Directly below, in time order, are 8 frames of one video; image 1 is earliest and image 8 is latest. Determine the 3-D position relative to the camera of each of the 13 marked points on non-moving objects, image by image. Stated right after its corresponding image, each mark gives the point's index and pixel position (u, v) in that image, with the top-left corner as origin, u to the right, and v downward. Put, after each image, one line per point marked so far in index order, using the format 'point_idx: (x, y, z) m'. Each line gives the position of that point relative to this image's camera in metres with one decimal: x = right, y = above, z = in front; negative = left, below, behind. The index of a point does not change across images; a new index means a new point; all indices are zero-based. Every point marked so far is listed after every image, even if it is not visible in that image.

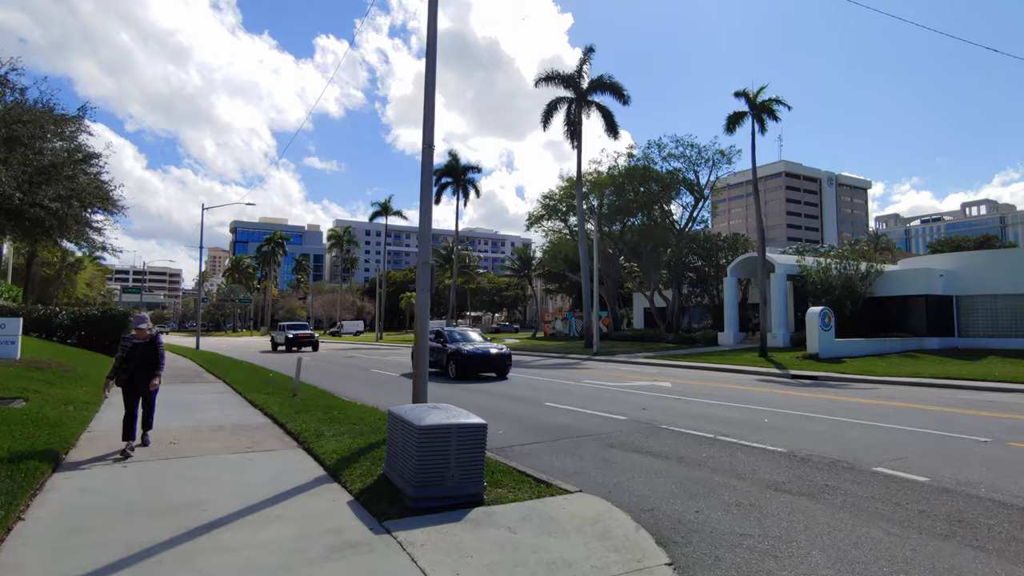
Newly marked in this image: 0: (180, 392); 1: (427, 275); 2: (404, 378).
0: (-7.1, -2.3, +12.9) m
1: (-1.1, +0.2, +7.9) m
2: (-3.6, -3.0, +19.8) m
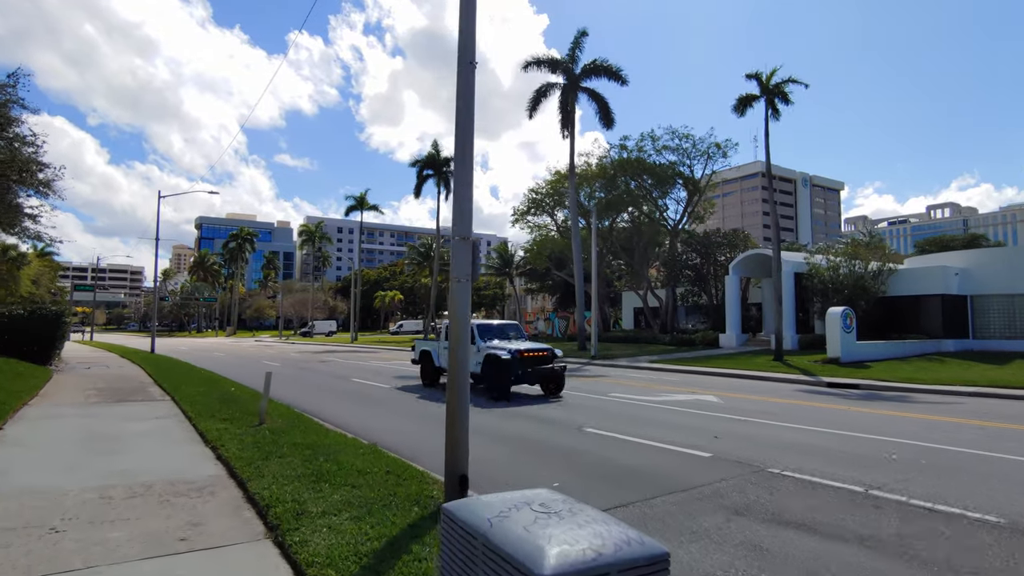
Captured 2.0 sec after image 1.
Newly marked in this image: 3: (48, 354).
0: (-6.6, -2.2, +9.9) m
1: (-0.4, +0.3, +5.2) m
2: (-3.4, -2.9, +16.9) m
3: (-15.2, -2.2, +19.3) m
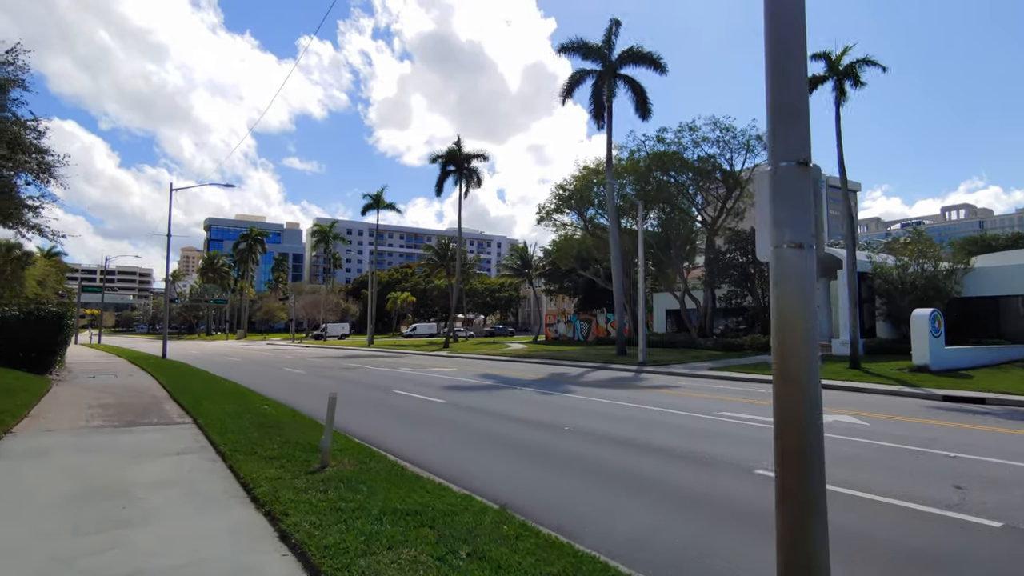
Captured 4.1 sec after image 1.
0: (-4.8, -2.1, +7.4) m
1: (+1.3, +0.4, +2.7) m
2: (-1.6, -2.9, +14.4) m
3: (-13.4, -2.1, +16.9) m
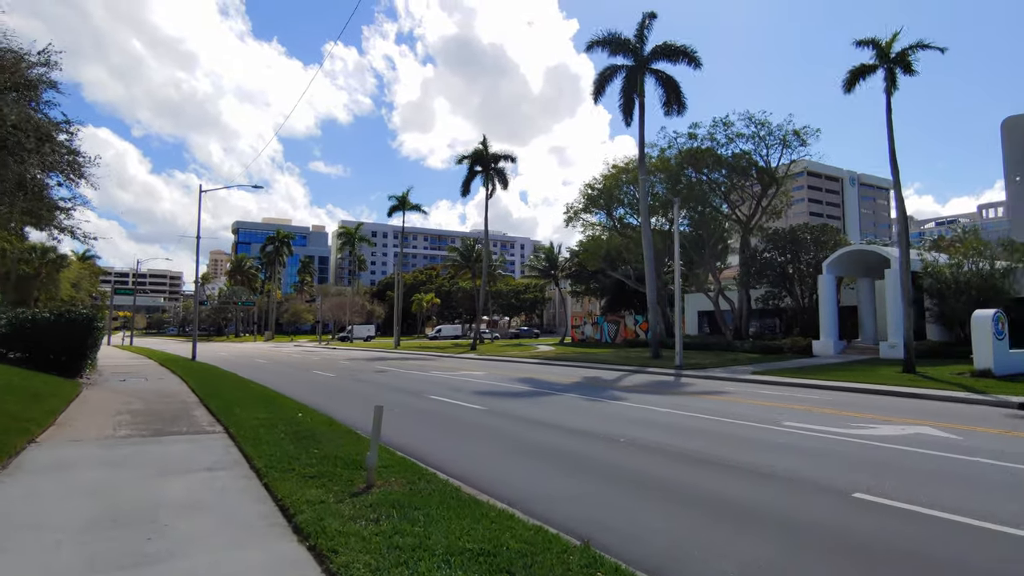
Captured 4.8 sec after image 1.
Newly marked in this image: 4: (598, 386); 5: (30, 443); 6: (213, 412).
0: (-4.1, -2.1, +6.8) m
1: (+1.8, +0.4, +1.8) m
2: (-0.6, -2.9, +13.7) m
3: (-12.3, -2.2, +16.6) m
4: (+2.7, -3.0, +18.1) m
5: (-6.4, -2.1, +7.8) m
6: (-5.5, -2.3, +10.9) m
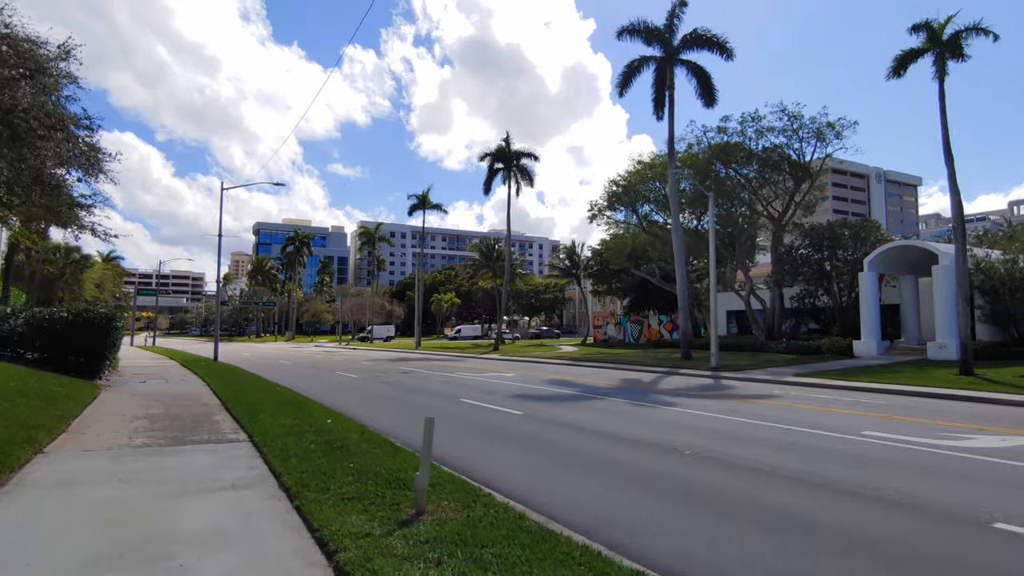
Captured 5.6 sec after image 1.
0: (-3.4, -2.0, +6.0) m
1: (+2.4, +0.5, +0.8) m
2: (+0.3, -2.8, +12.7) m
3: (-11.3, -2.1, +16.0) m
4: (+3.7, -2.9, +17.0) m
5: (-5.7, -2.0, +7.1) m
6: (-4.7, -2.2, +10.1) m
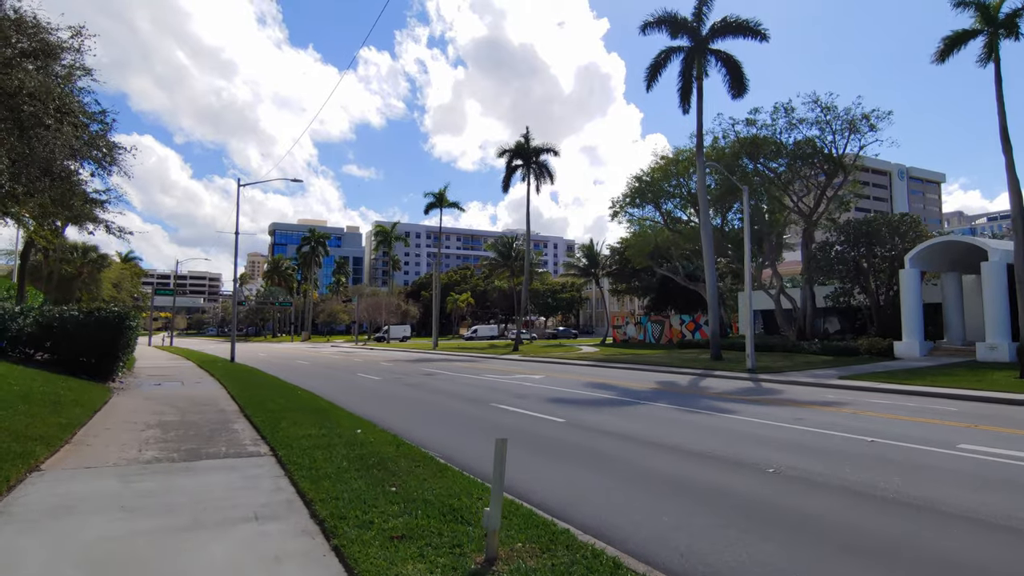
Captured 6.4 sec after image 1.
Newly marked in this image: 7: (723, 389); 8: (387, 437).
0: (-2.8, -1.9, +5.0) m
1: (+2.9, +0.6, -0.3) m
2: (+1.1, -2.7, +11.7) m
3: (-10.4, -2.1, +15.2) m
4: (+4.6, -2.8, +15.9) m
5: (-5.0, -1.9, +6.2) m
6: (-4.0, -2.1, +9.1) m
7: (+6.4, -3.1, +17.8) m
8: (-1.7, -2.0, +8.0) m
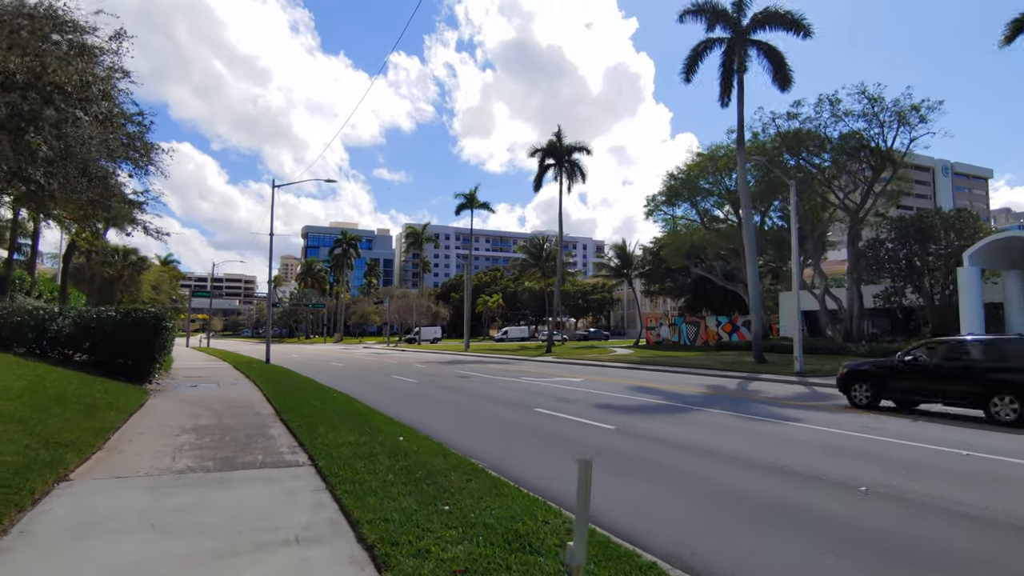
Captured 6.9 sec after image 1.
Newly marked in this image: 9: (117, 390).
0: (-2.2, -1.9, +4.5) m
1: (+3.2, +0.7, -1.1) m
2: (+2.0, -2.7, +10.9) m
3: (-9.4, -2.1, +15.0) m
4: (+5.7, -2.8, +15.0) m
5: (-4.4, -1.9, +5.7) m
6: (-3.2, -2.1, +8.7) m
7: (+7.5, -3.0, +16.8) m
8: (-1.0, -2.0, +7.5) m
9: (-8.1, -2.1, +12.1) m
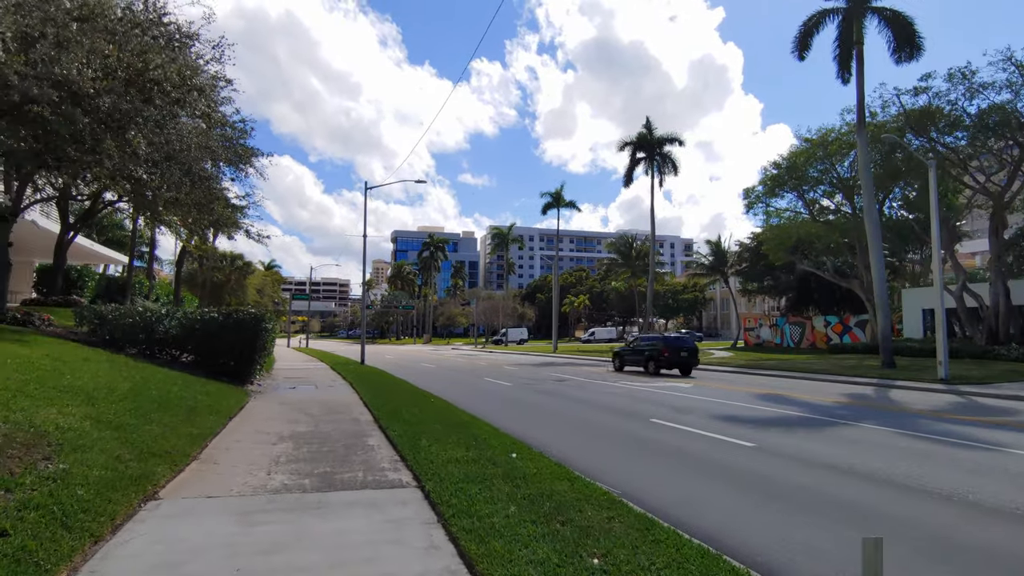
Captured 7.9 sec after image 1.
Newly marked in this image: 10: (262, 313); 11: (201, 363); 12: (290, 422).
0: (-1.2, -1.8, +3.6) m
1: (+3.4, +0.8, -2.7) m
2: (+3.9, -2.6, +9.3) m
3: (-6.8, -2.1, +15.0) m
4: (+8.1, -2.7, +12.8) m
5: (-3.2, -1.8, +5.1) m
6: (-1.6, -2.1, +7.8) m
7: (+10.2, -2.9, +14.4) m
8: (+0.4, -1.9, +6.3) m
9: (-5.9, -2.1, +11.9) m
10: (-6.2, -0.6, +14.7) m
11: (-7.7, -1.9, +14.7) m
12: (-3.7, -2.2, +9.8) m
